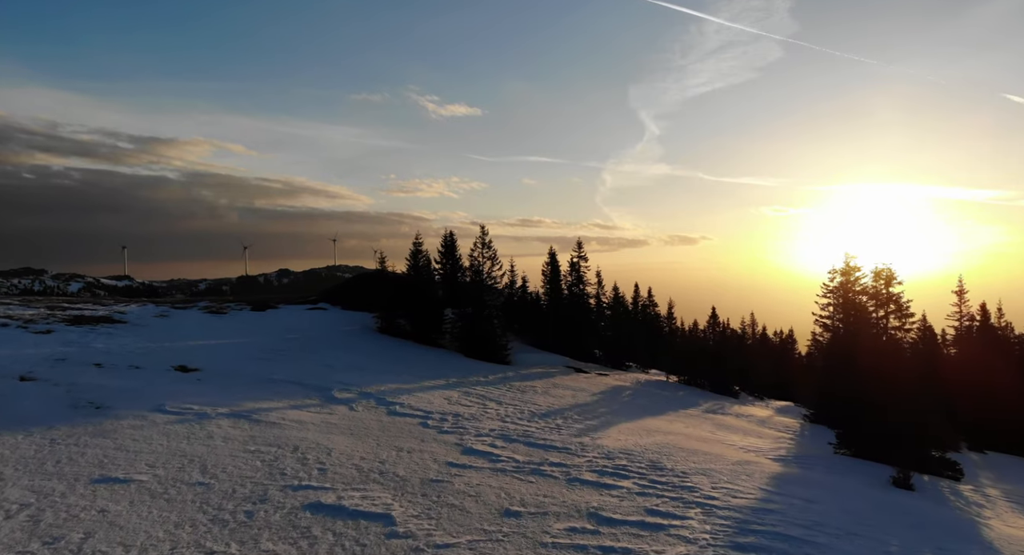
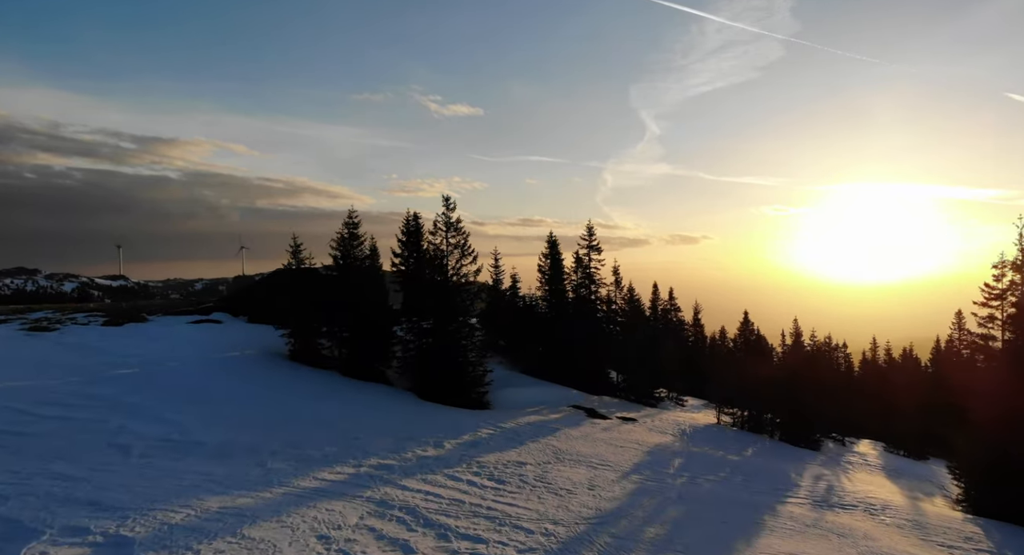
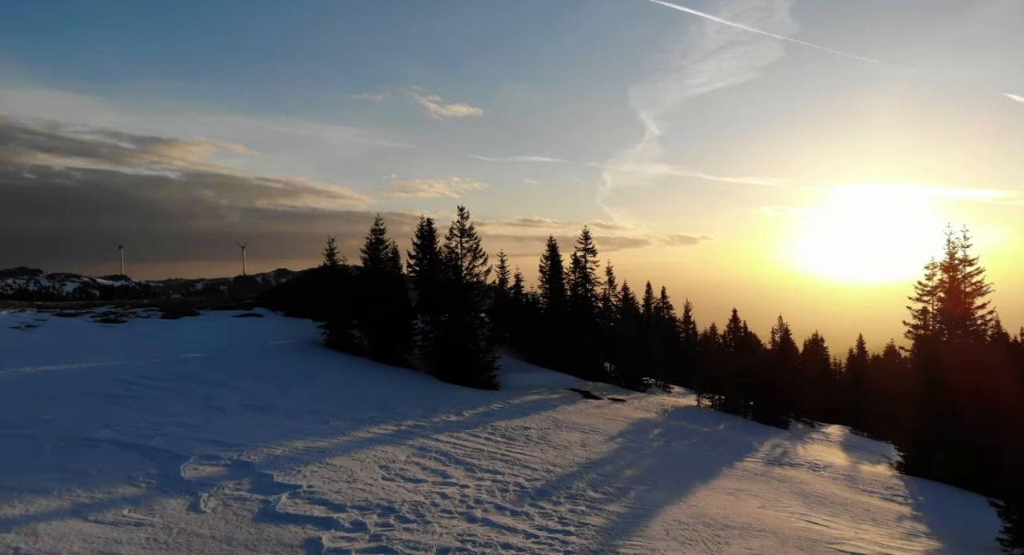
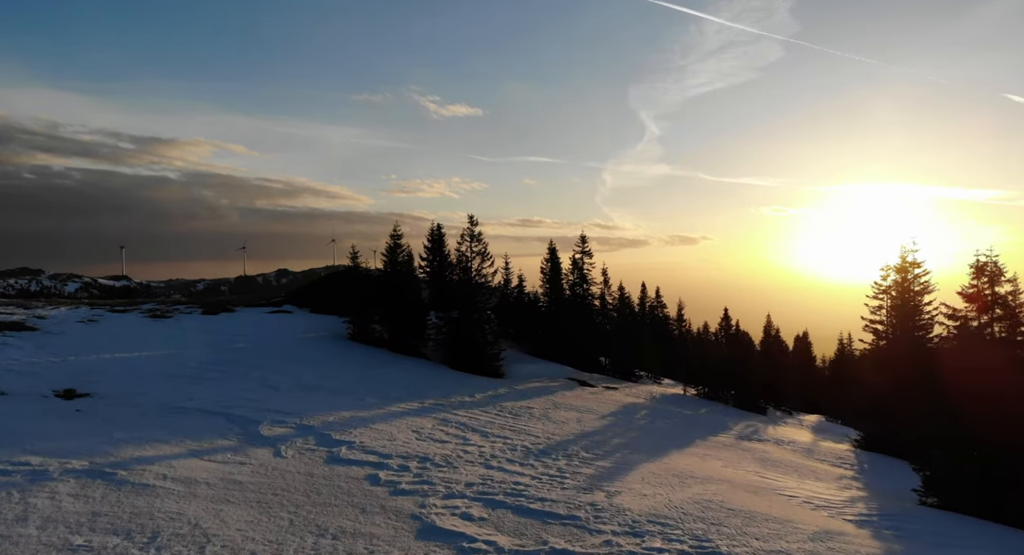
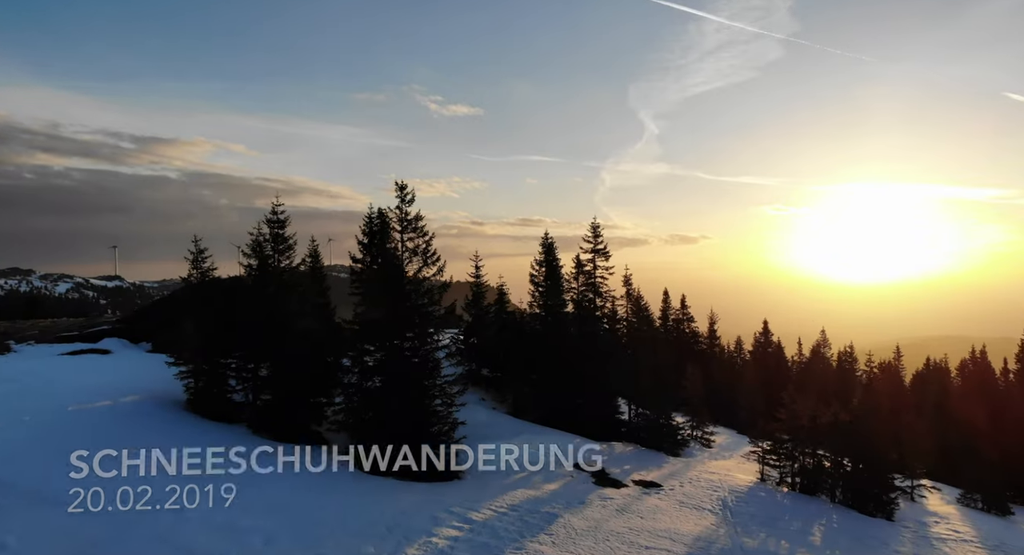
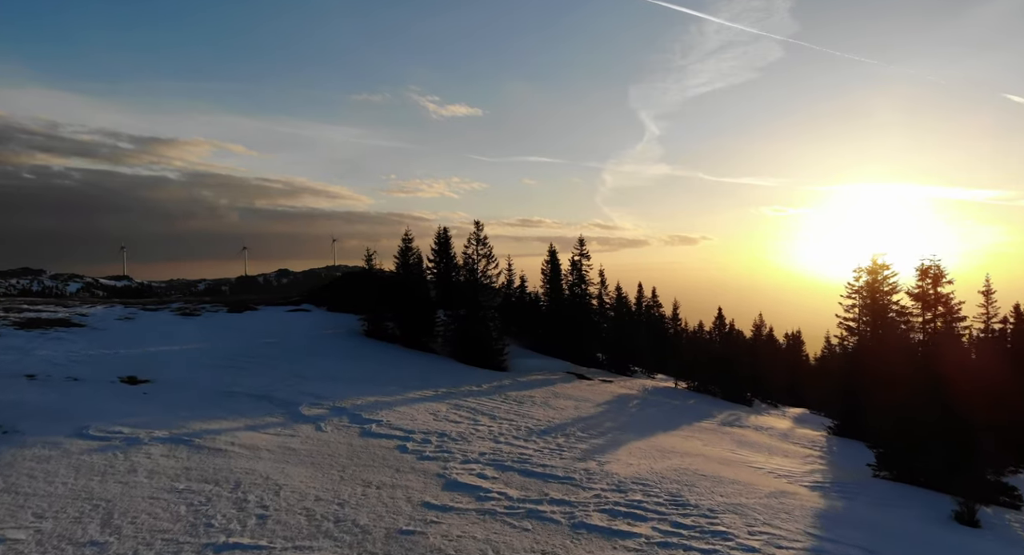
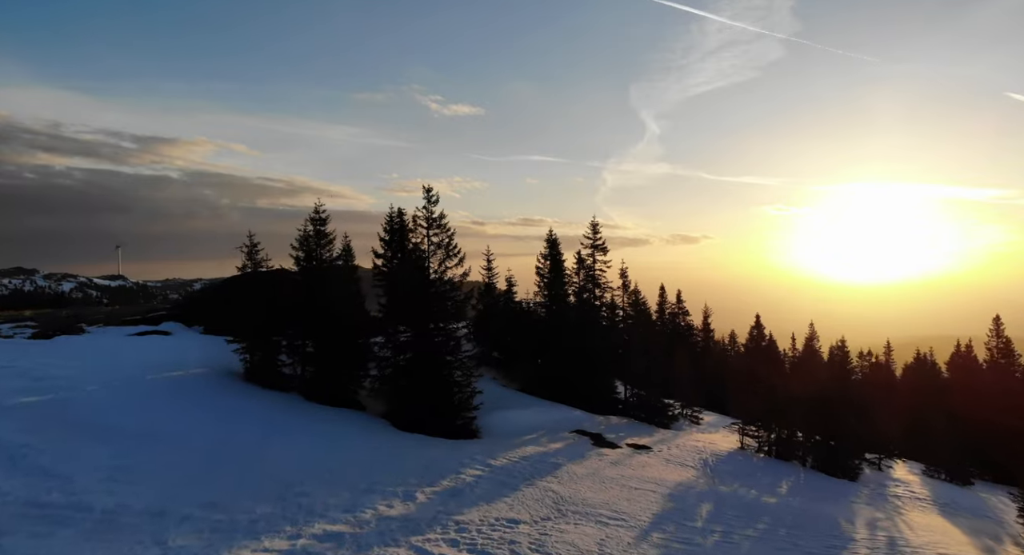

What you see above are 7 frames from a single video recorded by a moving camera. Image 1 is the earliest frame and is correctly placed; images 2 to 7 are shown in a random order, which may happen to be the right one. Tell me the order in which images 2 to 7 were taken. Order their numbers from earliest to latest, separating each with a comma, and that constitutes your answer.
6, 4, 3, 2, 7, 5
